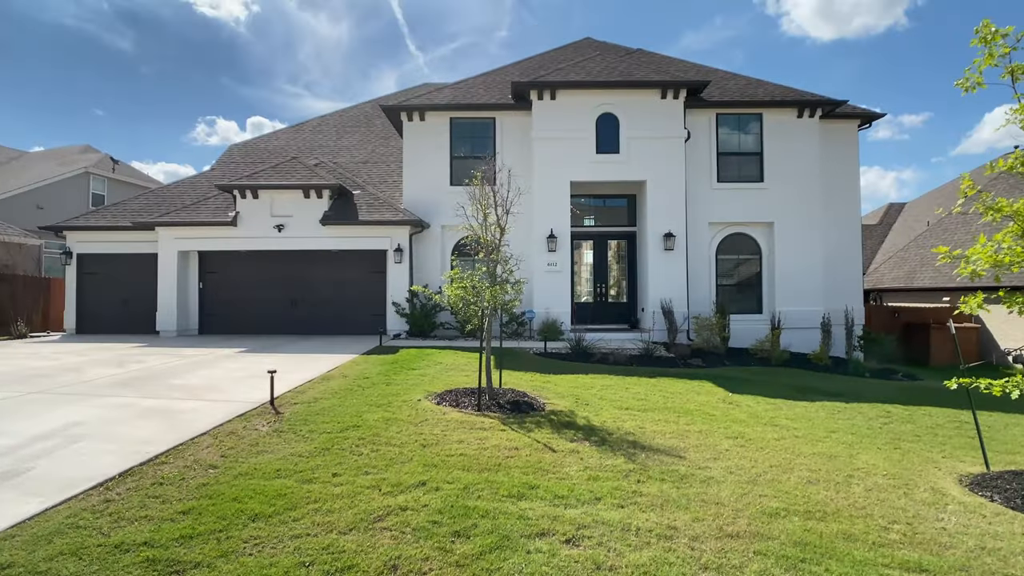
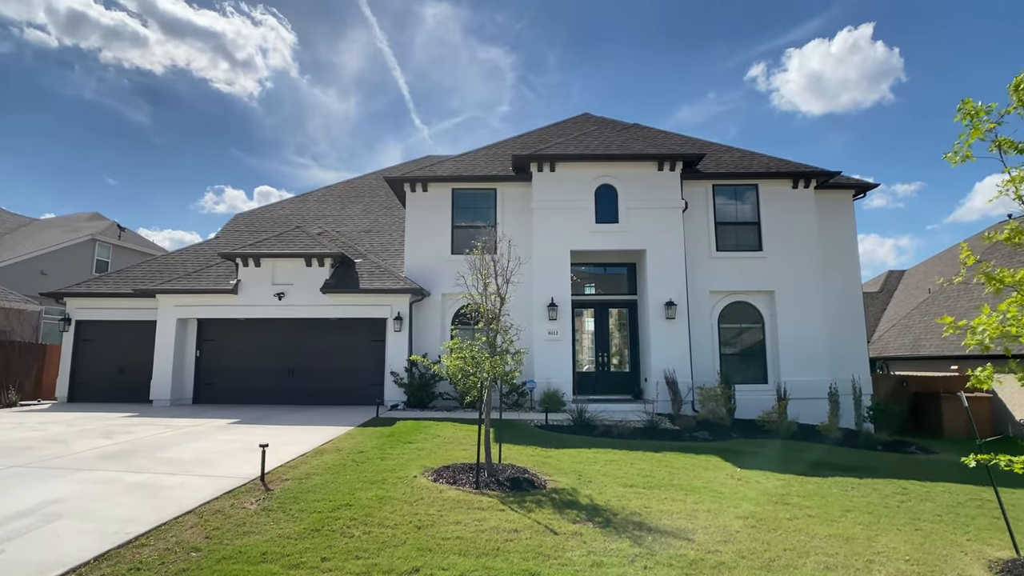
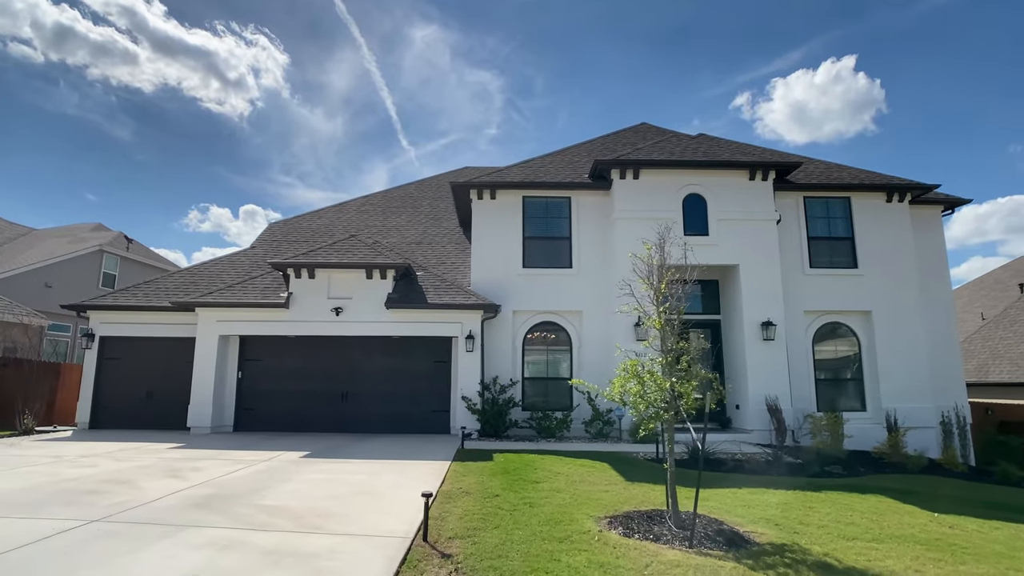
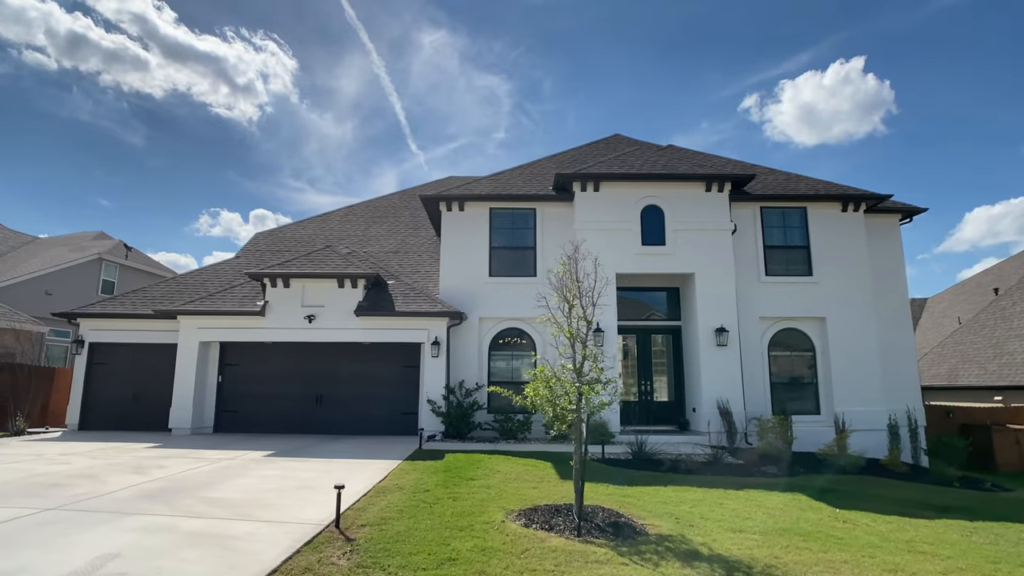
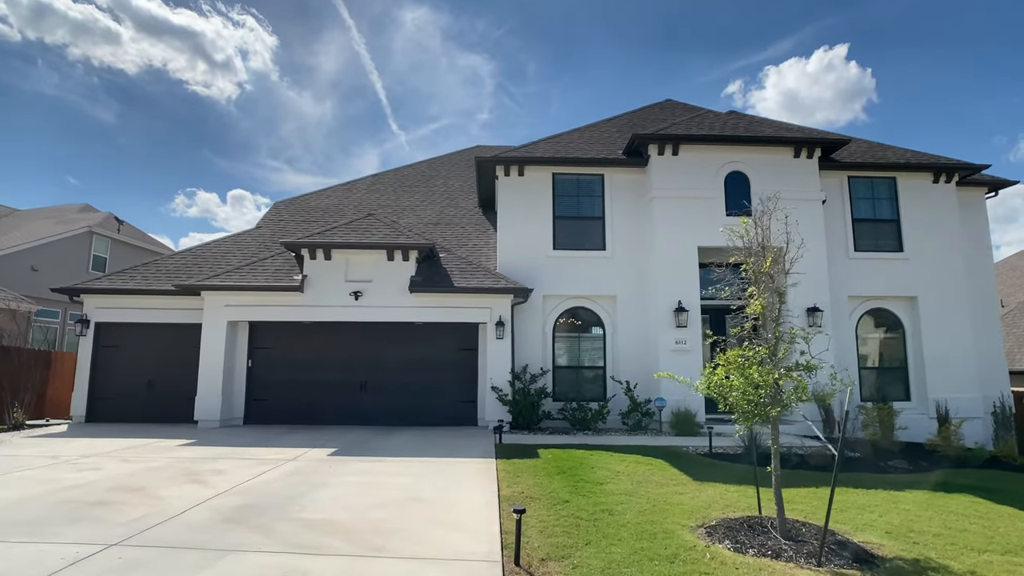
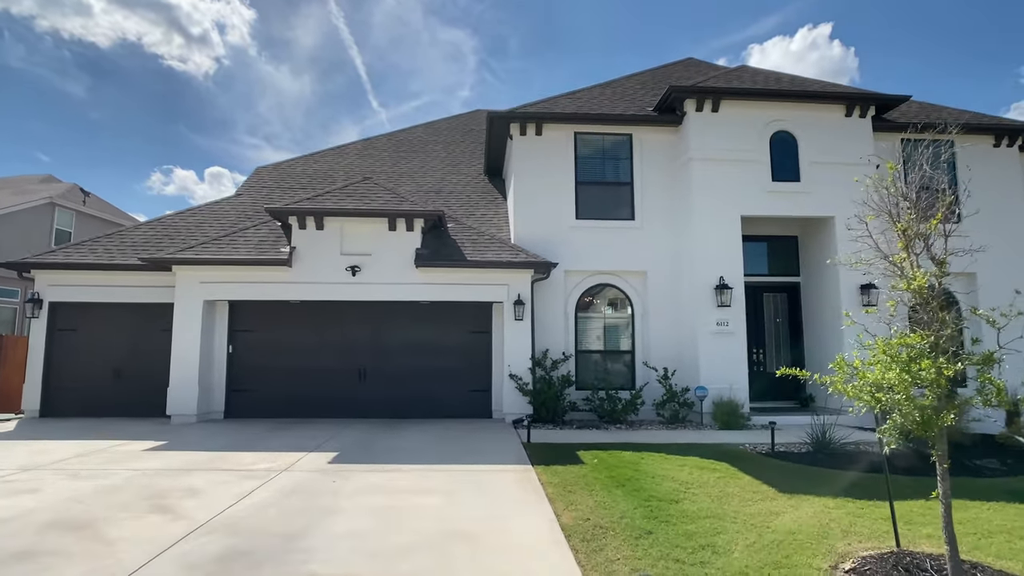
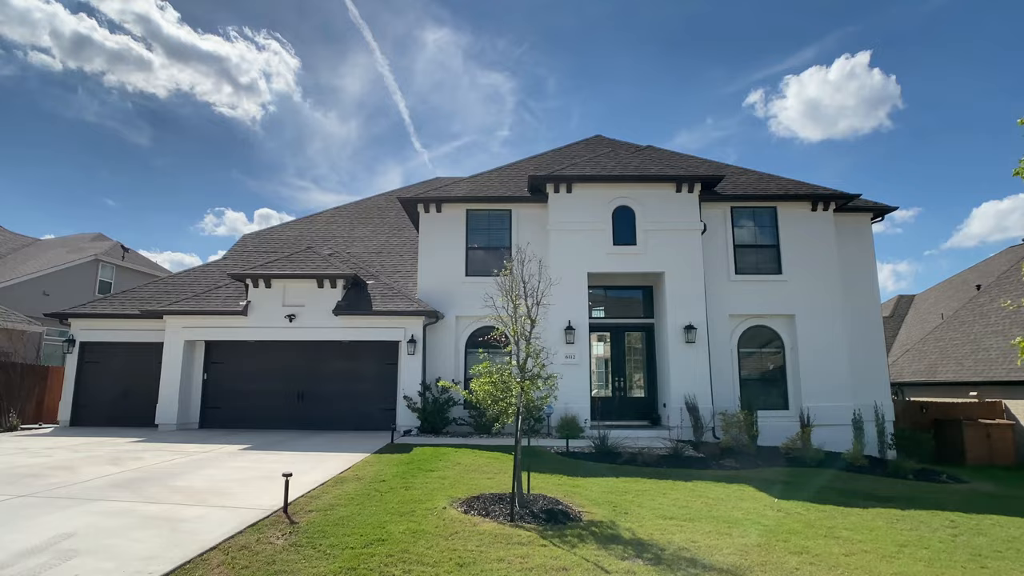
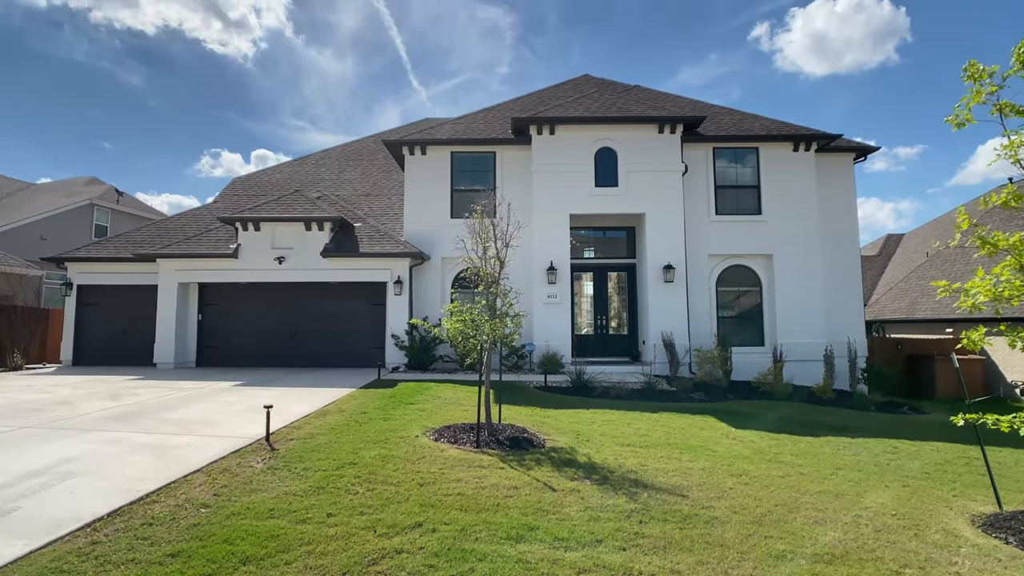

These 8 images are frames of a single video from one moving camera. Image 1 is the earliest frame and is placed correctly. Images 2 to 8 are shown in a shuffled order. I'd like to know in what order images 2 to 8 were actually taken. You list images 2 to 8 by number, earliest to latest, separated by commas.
8, 2, 7, 4, 3, 5, 6
